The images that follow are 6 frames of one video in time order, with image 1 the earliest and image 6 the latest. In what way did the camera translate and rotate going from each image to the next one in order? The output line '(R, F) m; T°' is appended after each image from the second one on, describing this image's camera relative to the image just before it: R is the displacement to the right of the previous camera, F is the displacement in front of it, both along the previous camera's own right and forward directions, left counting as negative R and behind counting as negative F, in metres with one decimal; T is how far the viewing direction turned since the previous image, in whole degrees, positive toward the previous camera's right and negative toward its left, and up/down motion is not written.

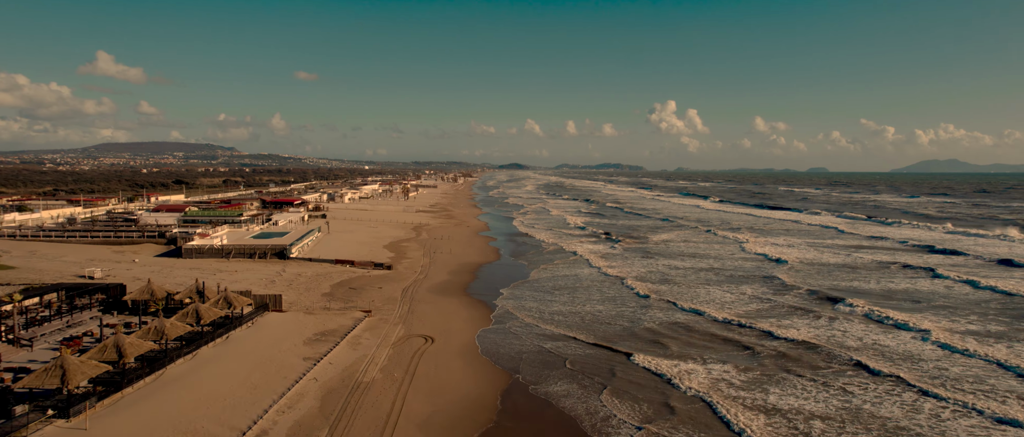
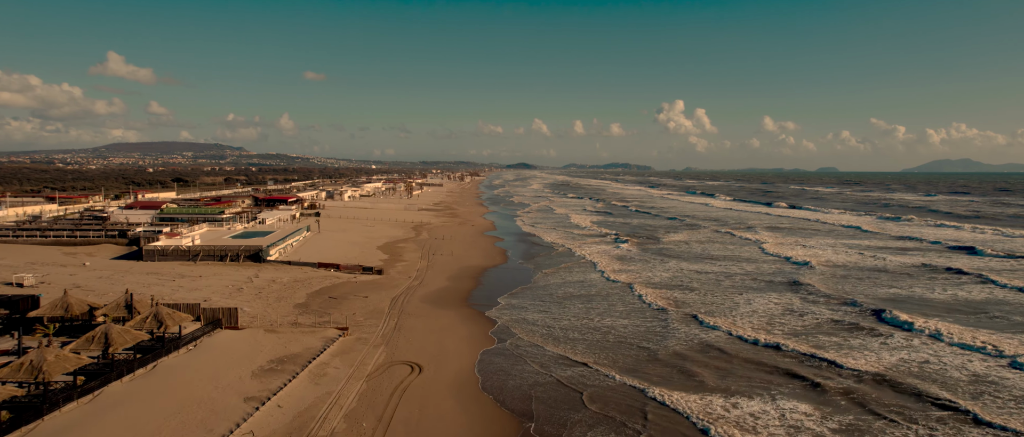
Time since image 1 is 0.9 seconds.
(-0.1, +3.9) m; -1°
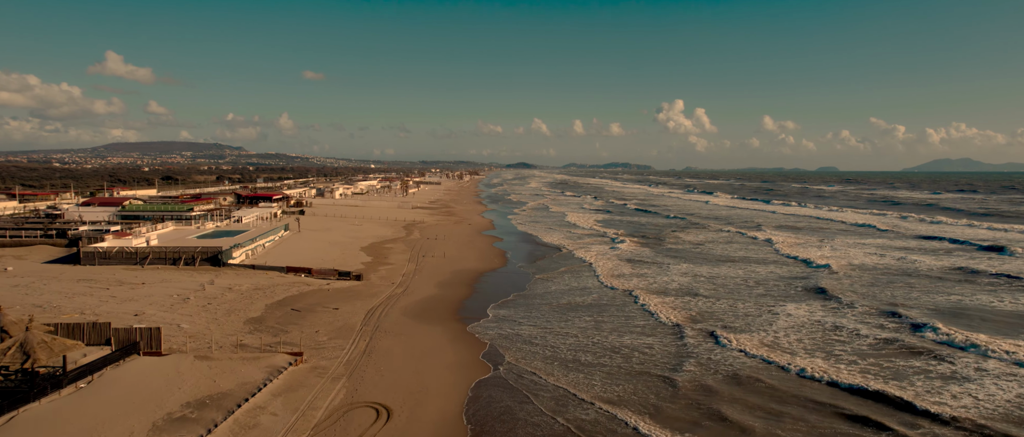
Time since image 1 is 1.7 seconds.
(0.0, +3.7) m; 0°
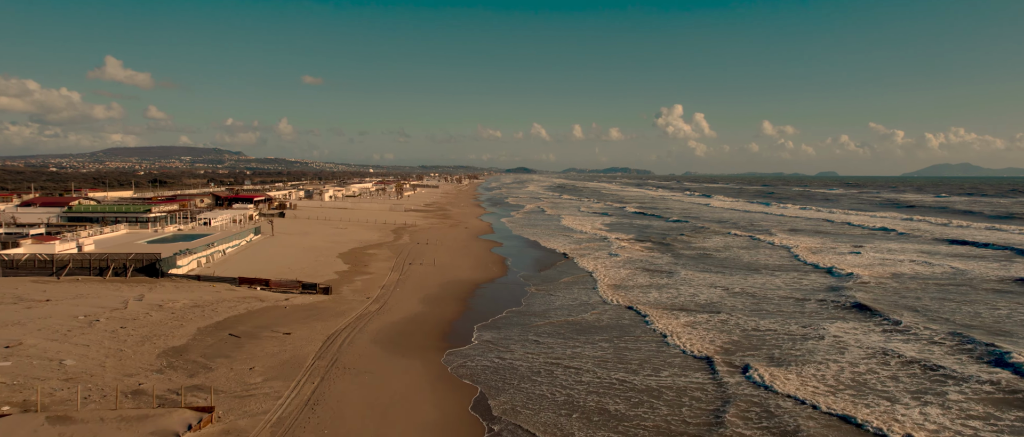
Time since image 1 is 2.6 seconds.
(-0.1, +4.1) m; 0°
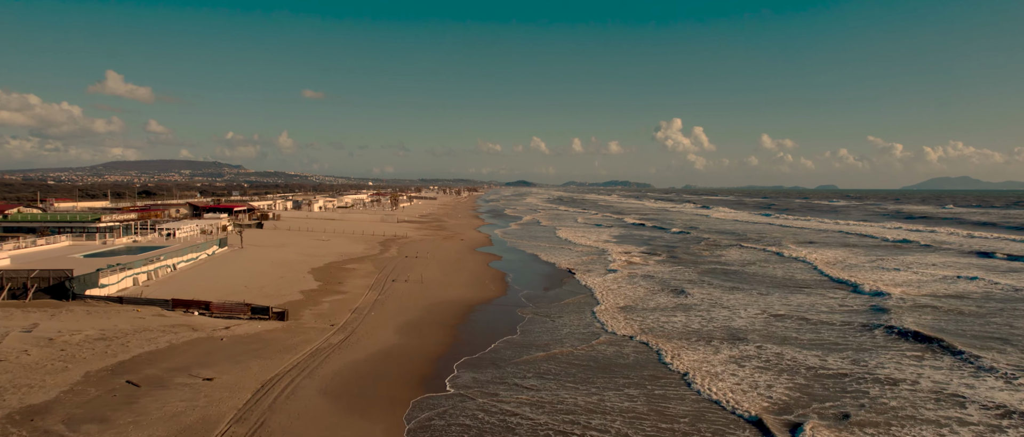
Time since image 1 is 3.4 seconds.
(0.0, +3.7) m; 0°
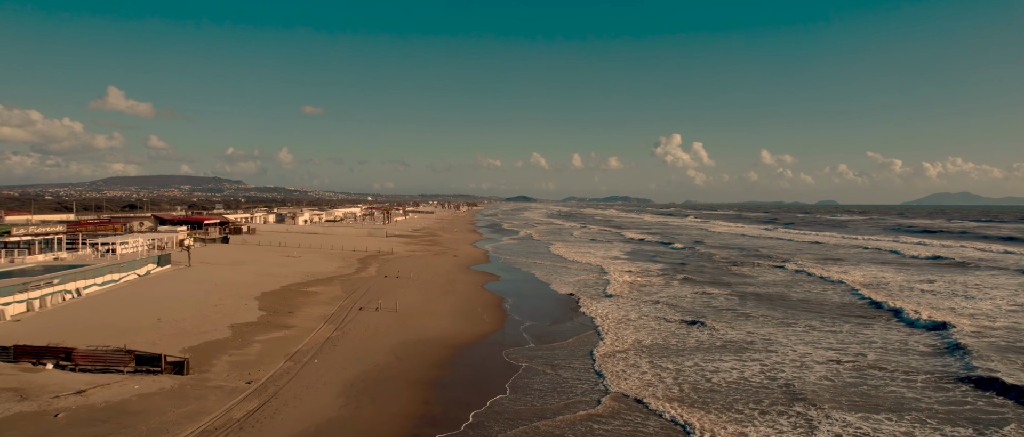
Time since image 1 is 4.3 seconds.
(0.0, +4.6) m; 0°
